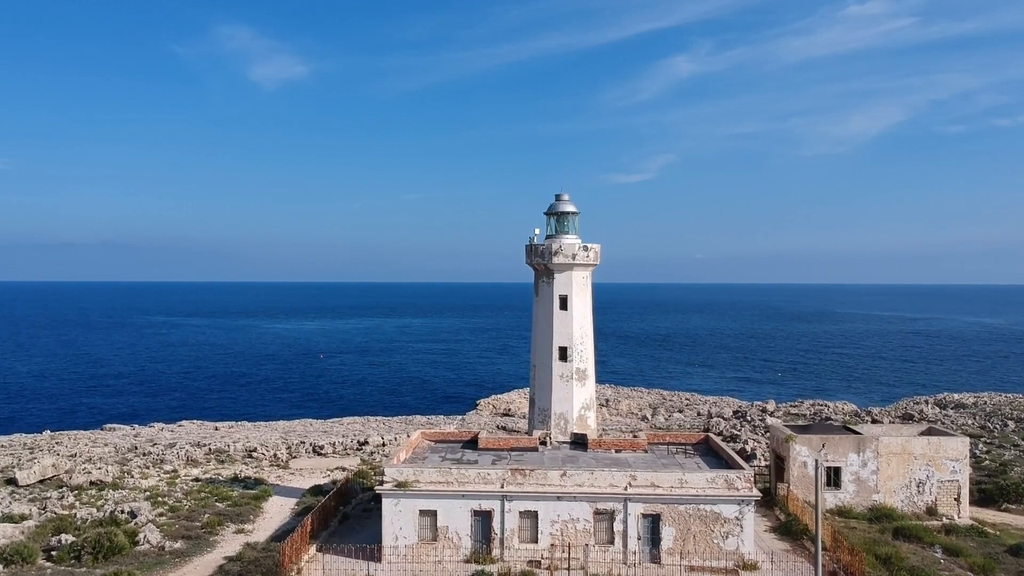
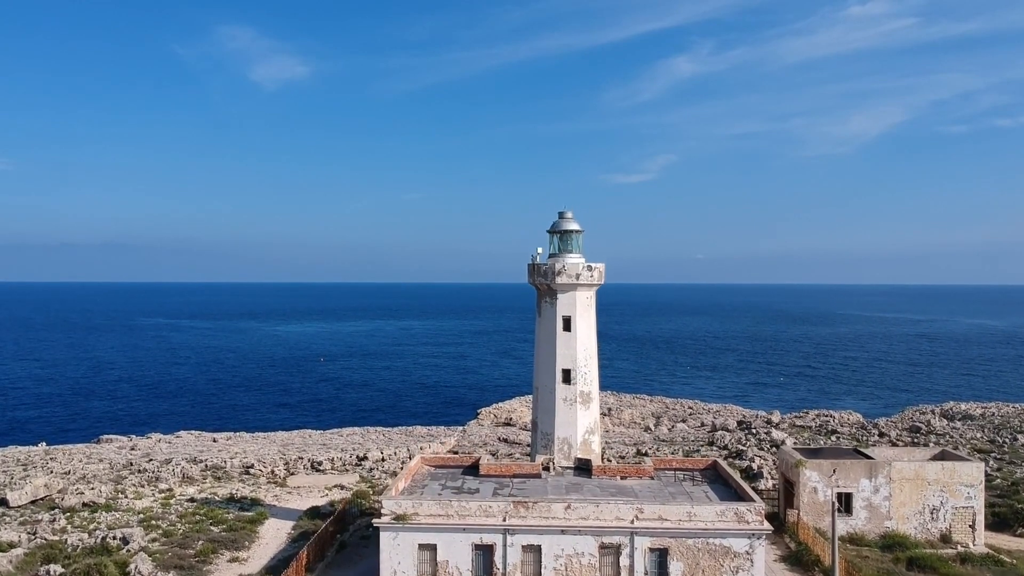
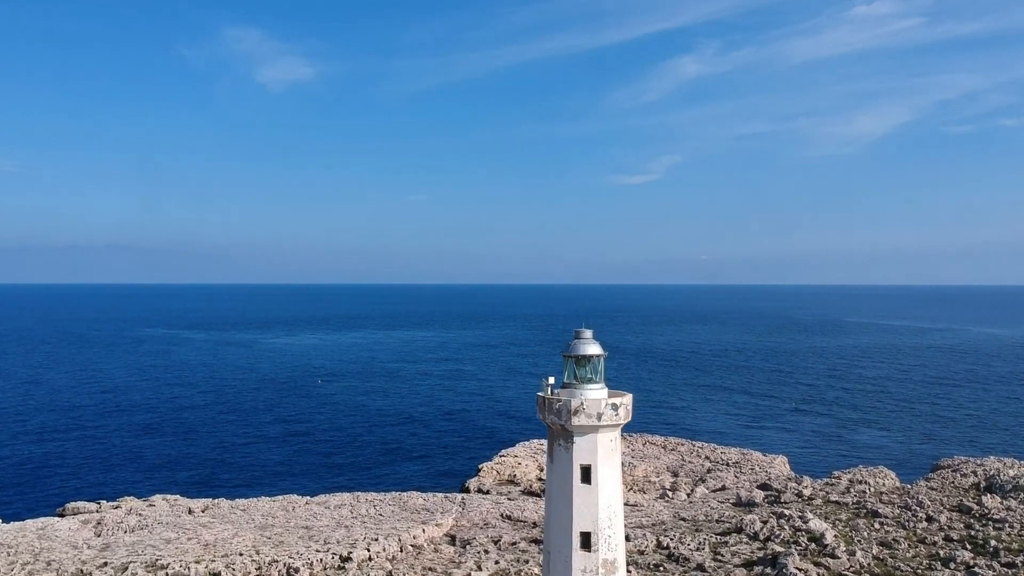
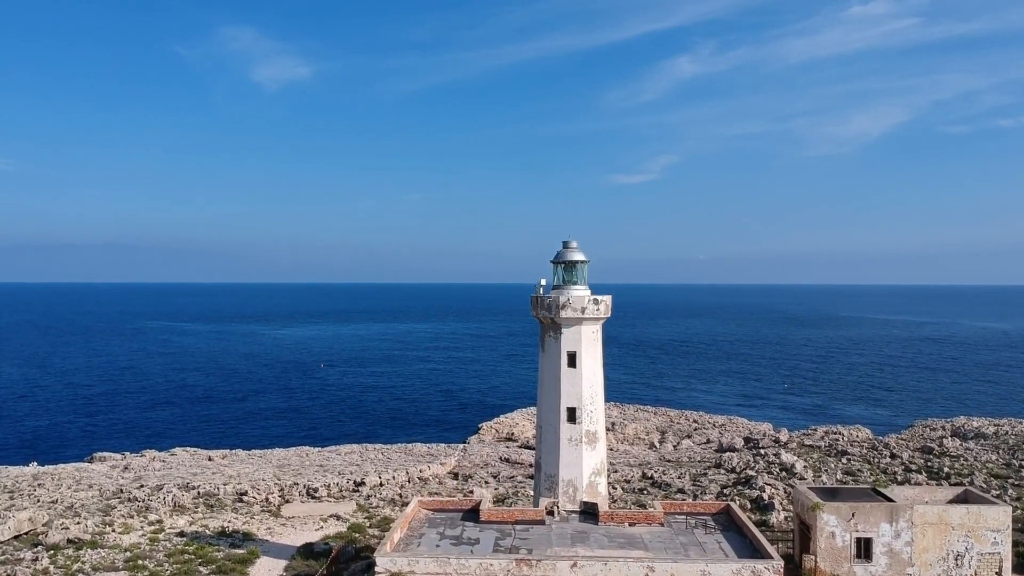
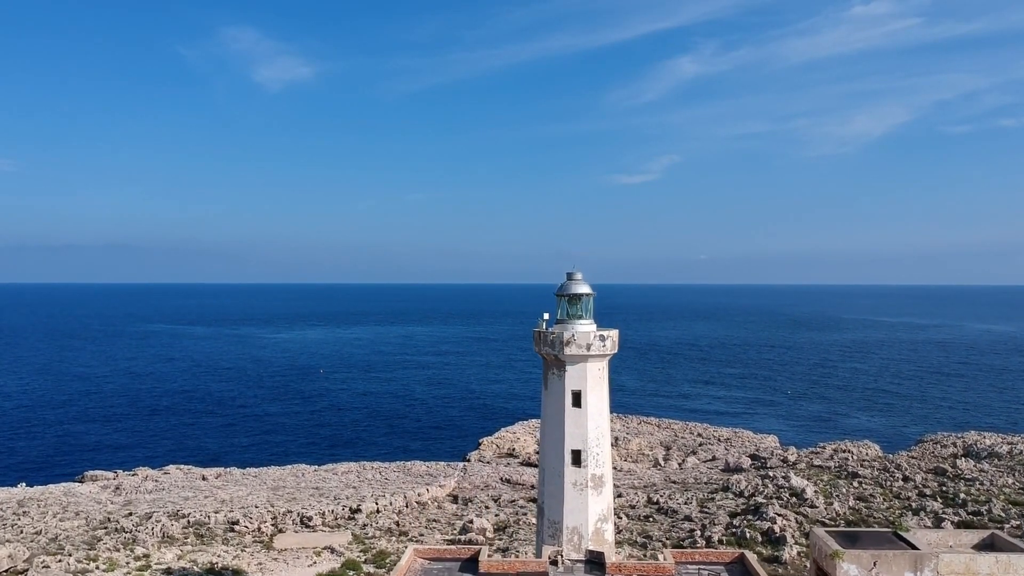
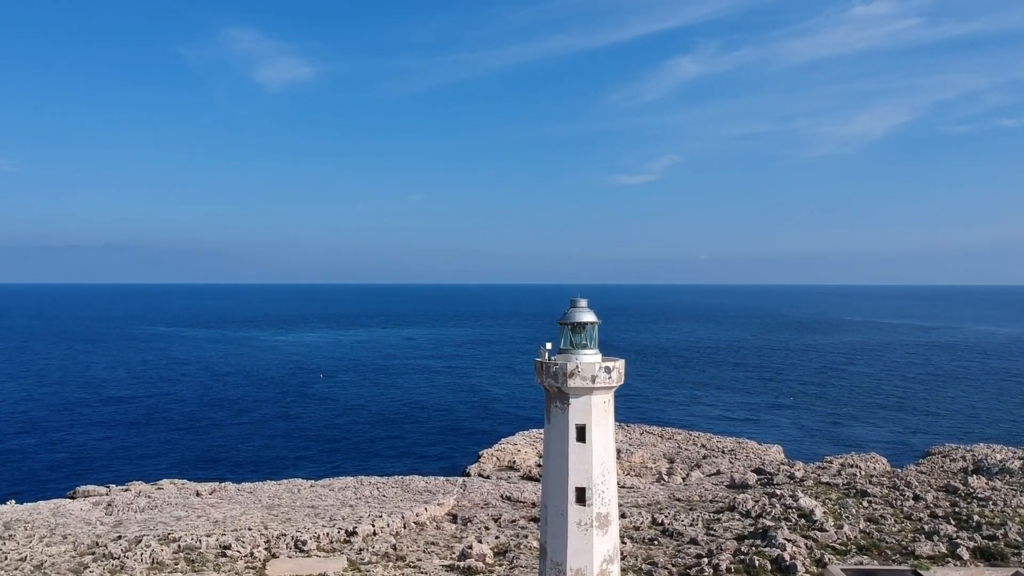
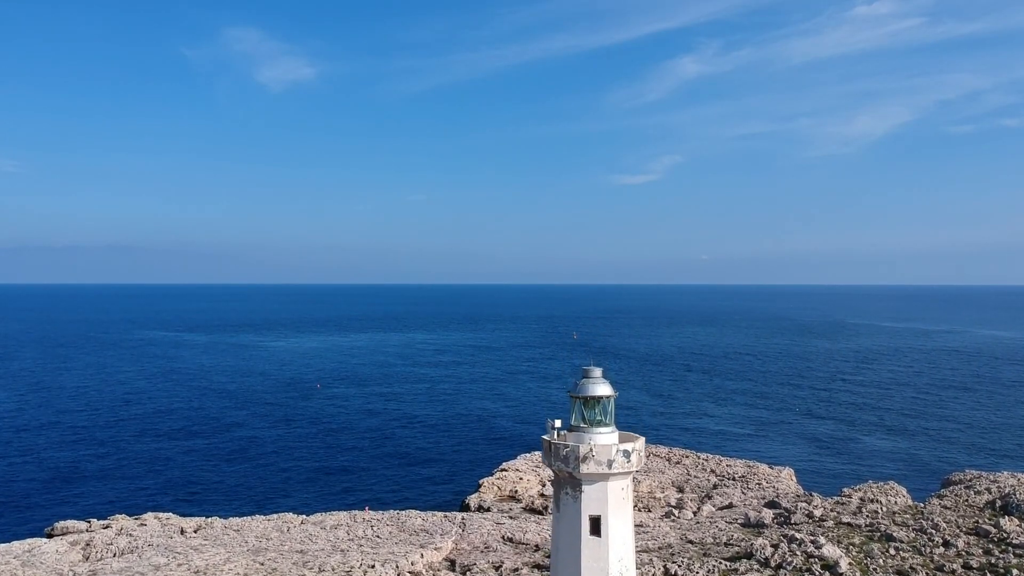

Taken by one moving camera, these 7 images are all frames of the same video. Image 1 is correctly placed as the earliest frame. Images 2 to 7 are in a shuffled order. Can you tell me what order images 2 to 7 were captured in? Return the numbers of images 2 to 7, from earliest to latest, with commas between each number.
2, 4, 5, 6, 3, 7
